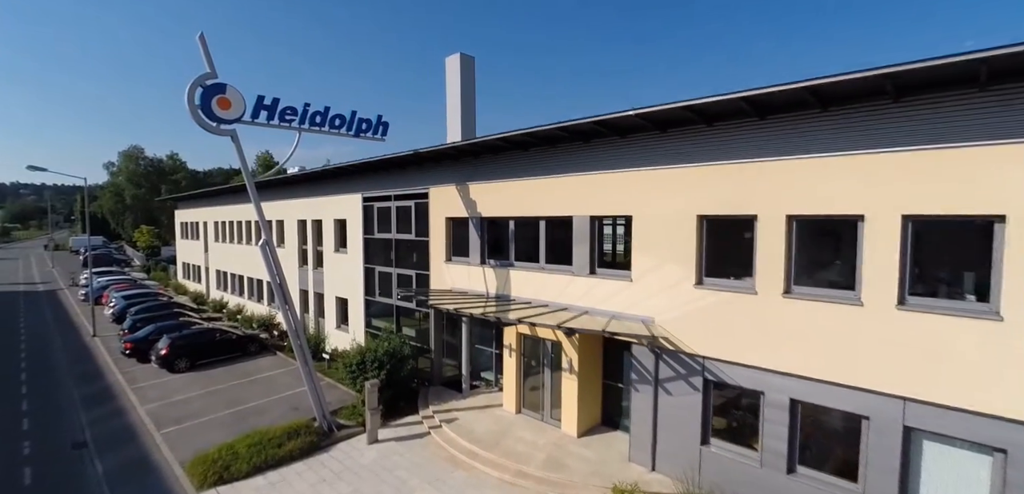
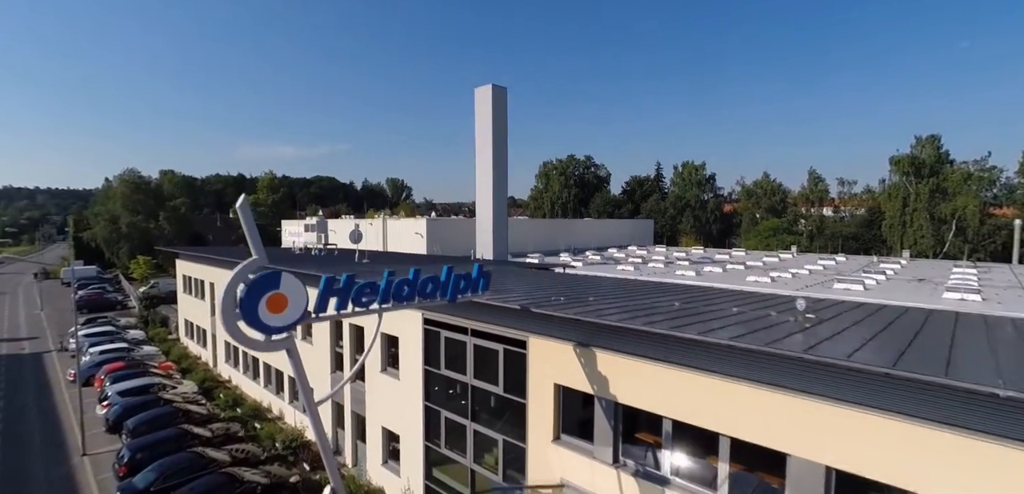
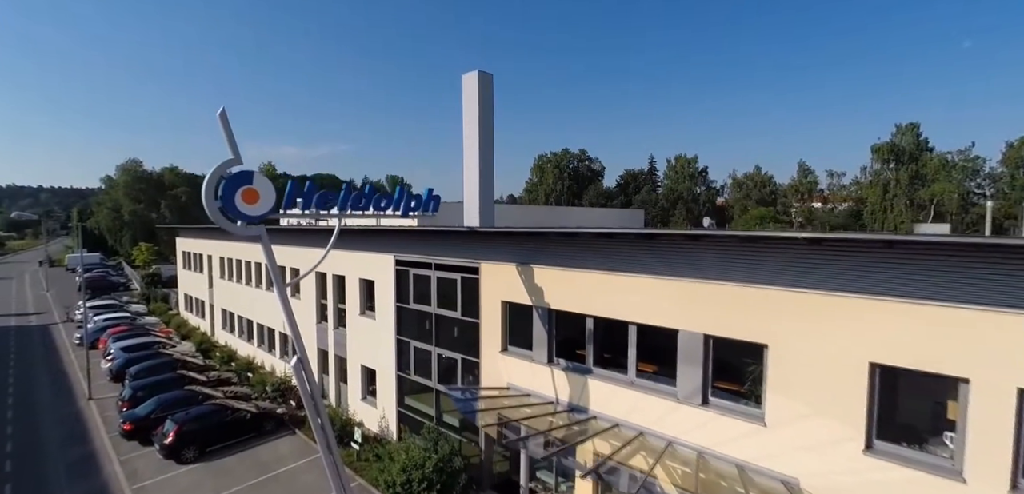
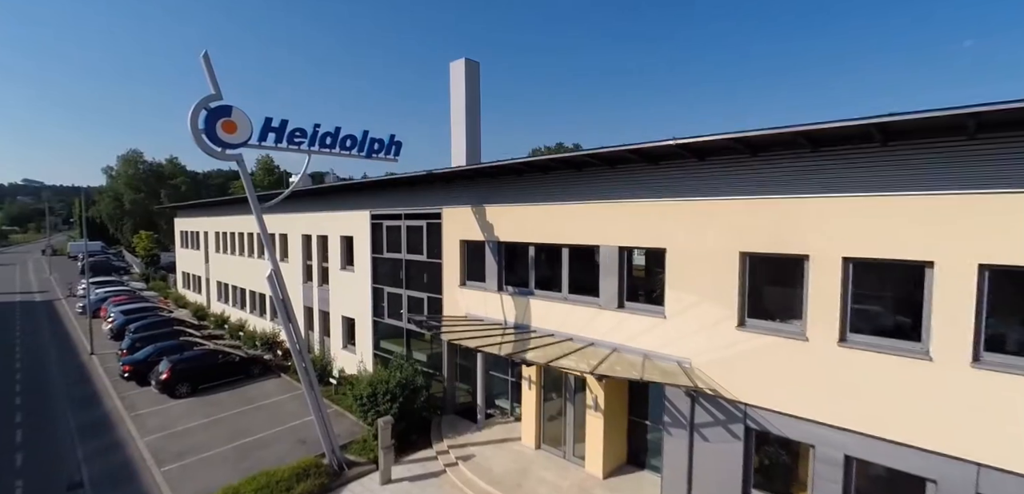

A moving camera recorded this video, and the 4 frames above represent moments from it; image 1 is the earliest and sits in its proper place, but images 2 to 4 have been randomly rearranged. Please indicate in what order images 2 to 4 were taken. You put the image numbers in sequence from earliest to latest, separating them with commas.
4, 3, 2
